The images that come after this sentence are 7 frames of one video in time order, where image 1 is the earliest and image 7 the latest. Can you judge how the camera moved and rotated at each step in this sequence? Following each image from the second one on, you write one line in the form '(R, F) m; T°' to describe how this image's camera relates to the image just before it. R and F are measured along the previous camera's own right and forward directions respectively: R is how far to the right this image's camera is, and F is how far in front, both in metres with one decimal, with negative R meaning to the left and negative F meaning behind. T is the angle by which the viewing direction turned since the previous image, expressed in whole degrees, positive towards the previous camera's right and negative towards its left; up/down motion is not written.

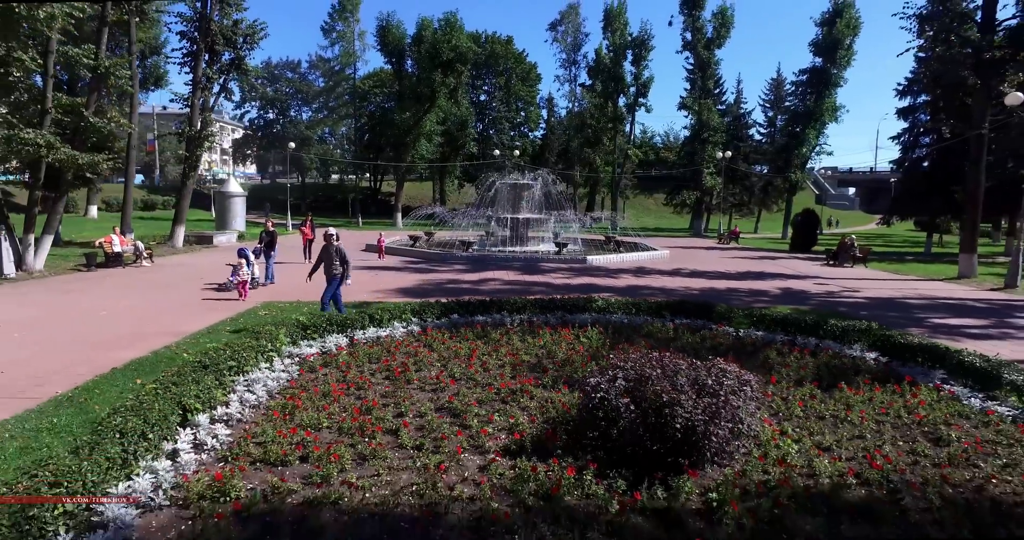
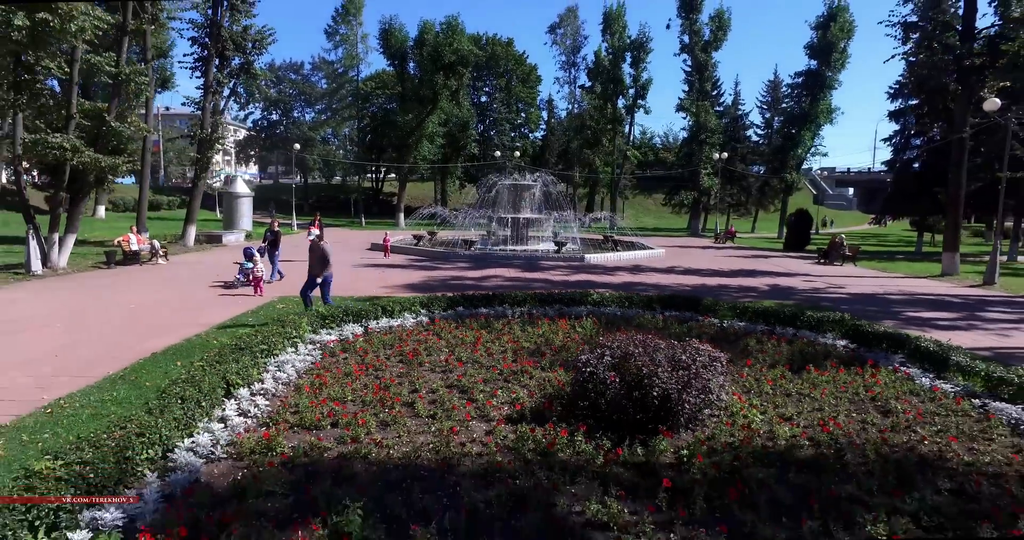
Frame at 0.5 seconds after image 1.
(0.0, -0.7) m; 0°
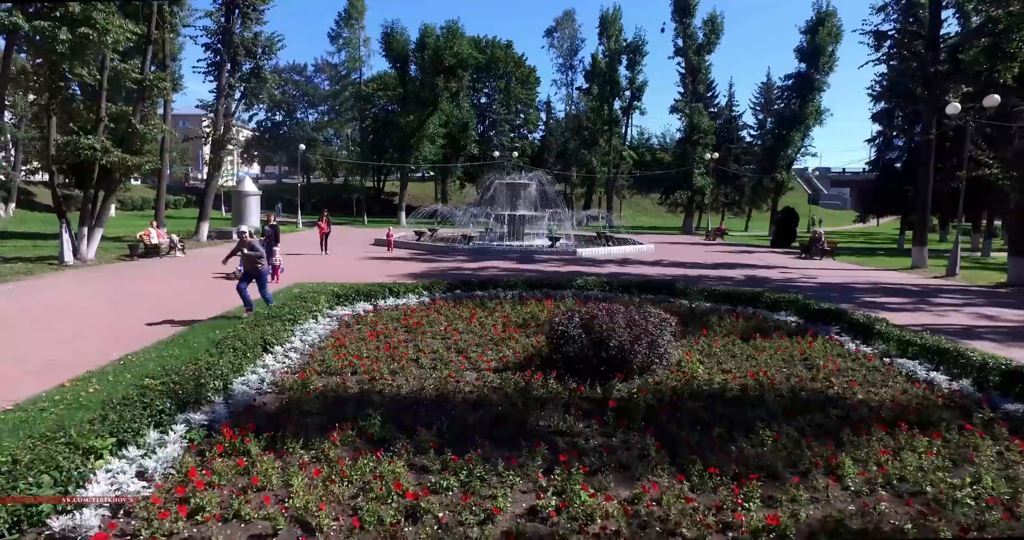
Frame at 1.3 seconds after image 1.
(+0.1, -1.2) m; 0°
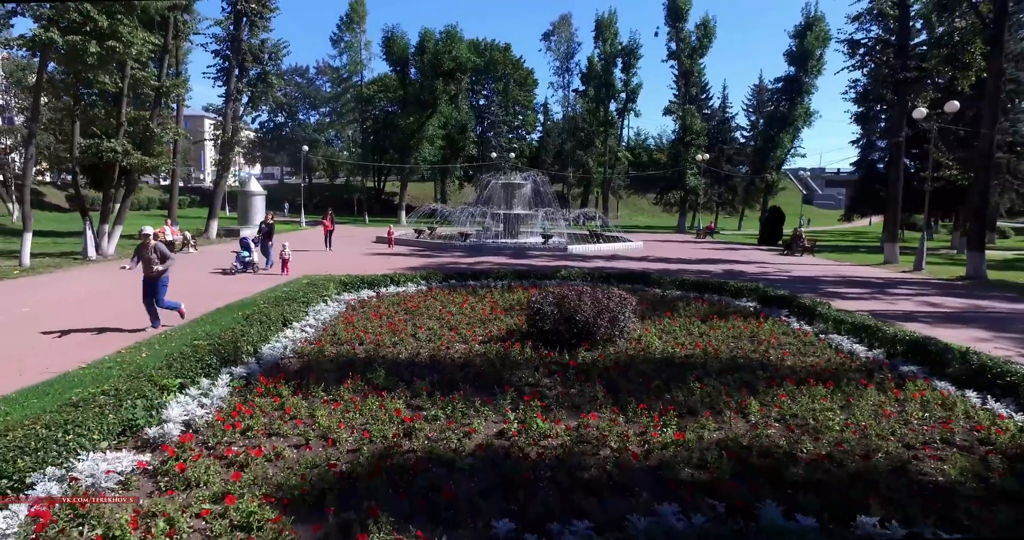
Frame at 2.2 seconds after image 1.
(+0.2, -1.1) m; 0°
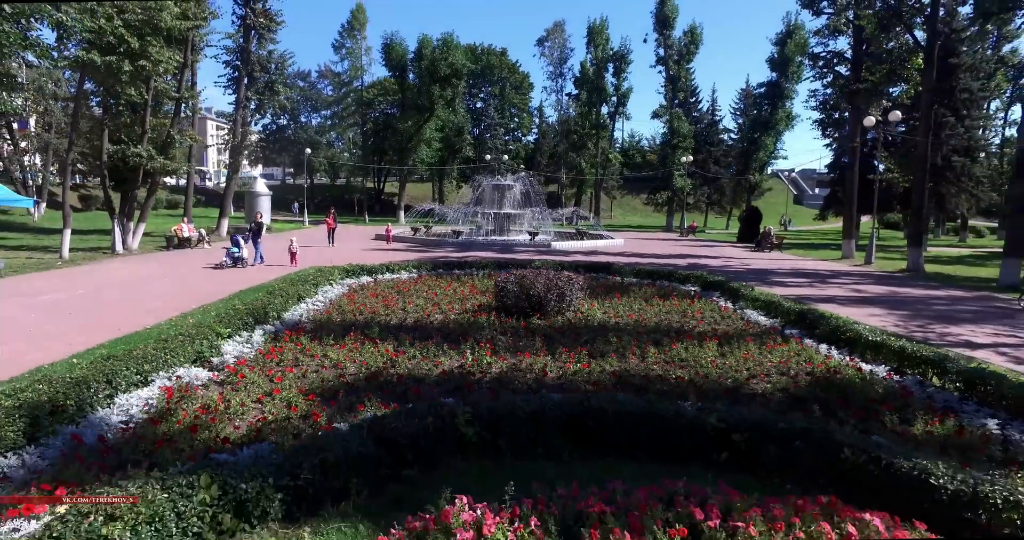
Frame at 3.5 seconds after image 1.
(+0.3, -1.8) m; 0°
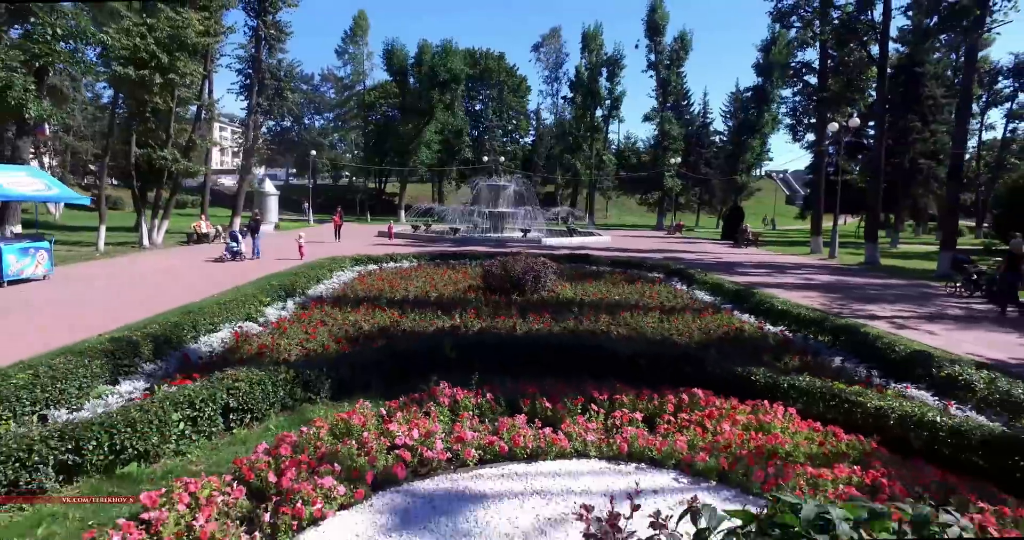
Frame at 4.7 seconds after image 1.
(+0.2, -1.8) m; 0°
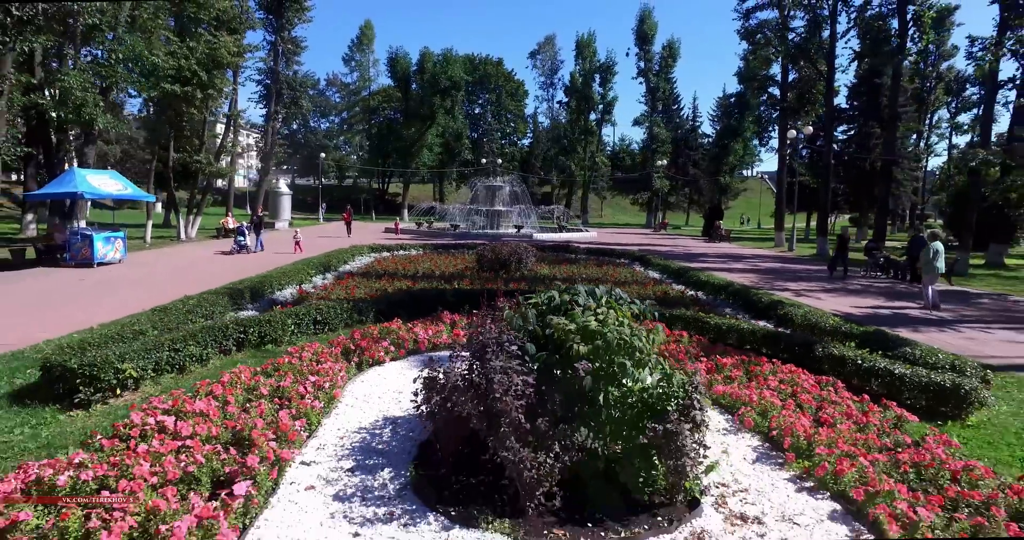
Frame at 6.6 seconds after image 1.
(+0.2, -2.7) m; 0°
